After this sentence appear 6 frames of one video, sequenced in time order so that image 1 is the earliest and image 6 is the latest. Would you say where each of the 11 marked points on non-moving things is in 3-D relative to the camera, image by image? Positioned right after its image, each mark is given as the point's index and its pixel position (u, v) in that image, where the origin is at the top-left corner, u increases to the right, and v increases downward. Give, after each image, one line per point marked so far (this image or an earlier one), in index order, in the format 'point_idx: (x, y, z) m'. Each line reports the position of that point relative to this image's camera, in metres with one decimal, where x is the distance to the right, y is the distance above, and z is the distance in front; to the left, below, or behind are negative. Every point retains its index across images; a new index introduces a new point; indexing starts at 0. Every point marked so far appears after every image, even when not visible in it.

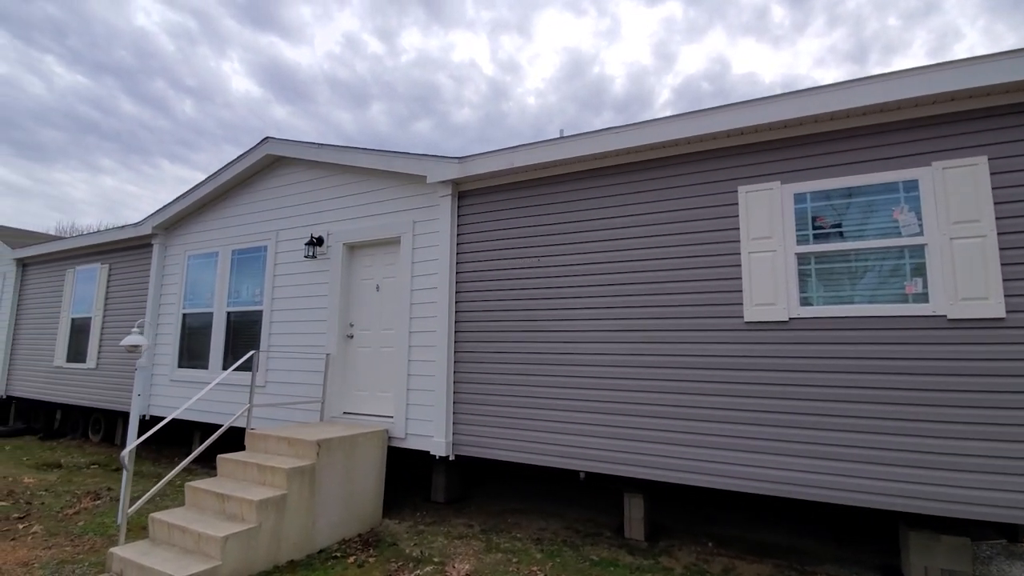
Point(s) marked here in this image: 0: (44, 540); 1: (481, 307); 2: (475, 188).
0: (-3.9, -2.1, +4.1) m
1: (-0.3, -0.2, +4.8) m
2: (-0.4, +1.0, +5.0) m
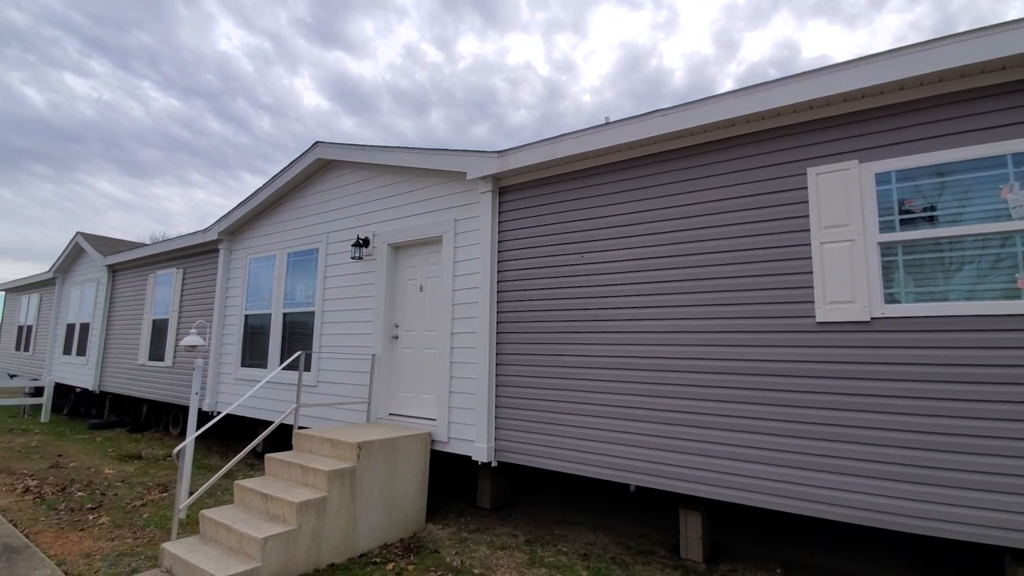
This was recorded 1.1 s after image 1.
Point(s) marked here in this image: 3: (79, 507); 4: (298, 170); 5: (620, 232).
0: (-3.5, -2.1, +4.3) m
1: (+0.1, -0.2, +4.6) m
2: (0.0, +1.0, +4.8) m
3: (-4.3, -2.2, +4.9) m
4: (-2.9, +1.6, +6.6) m
5: (+0.9, +0.5, +4.2) m
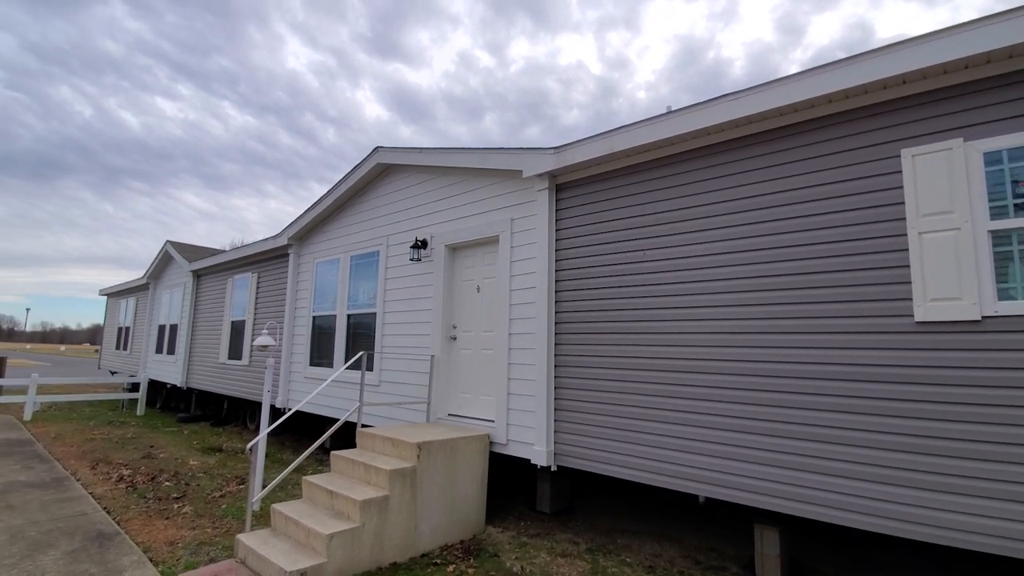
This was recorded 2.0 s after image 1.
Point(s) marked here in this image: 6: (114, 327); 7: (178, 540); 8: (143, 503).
0: (-3.0, -2.2, +4.6) m
1: (+0.6, -0.2, +4.5) m
2: (+0.6, +1.0, +4.7) m
3: (-3.7, -2.2, +5.3) m
4: (-2.1, +1.5, +6.8) m
5: (+1.4, +0.5, +4.0) m
6: (-14.2, -1.4, +17.7) m
7: (-2.8, -2.1, +4.1) m
8: (-3.8, -2.2, +5.1) m
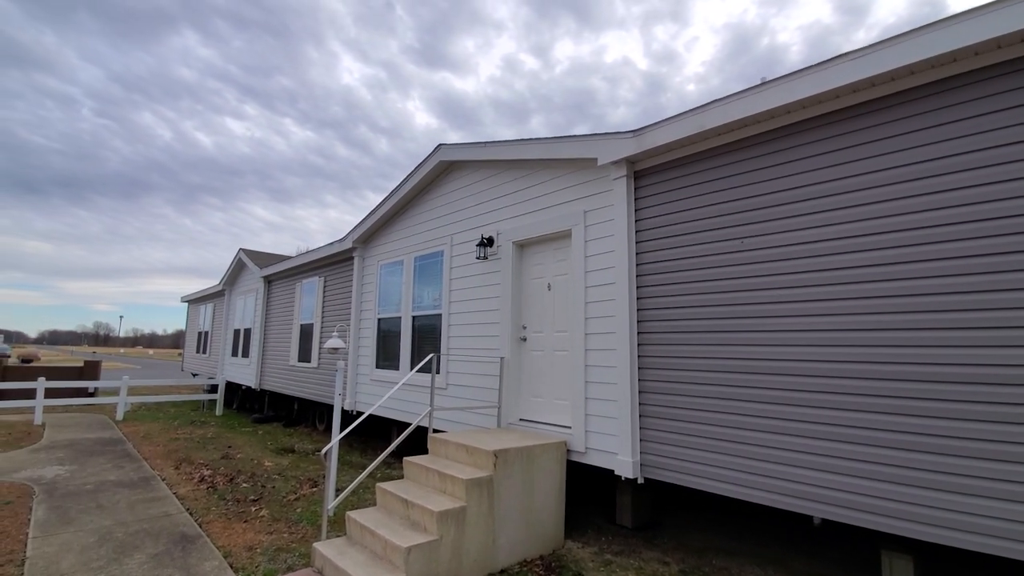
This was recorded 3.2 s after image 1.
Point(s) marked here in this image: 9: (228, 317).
0: (-2.3, -2.2, +4.6) m
1: (+1.3, -0.1, +4.1) m
2: (+1.2, +1.1, +4.3) m
3: (-2.9, -2.3, +5.3) m
4: (-1.2, +1.5, +6.7) m
5: (+2.0, +0.6, +3.5) m
6: (-12.1, -1.7, +18.8) m
7: (-2.1, -2.1, +4.1) m
8: (-3.0, -2.3, +5.2) m
9: (-8.8, -0.9, +15.2) m
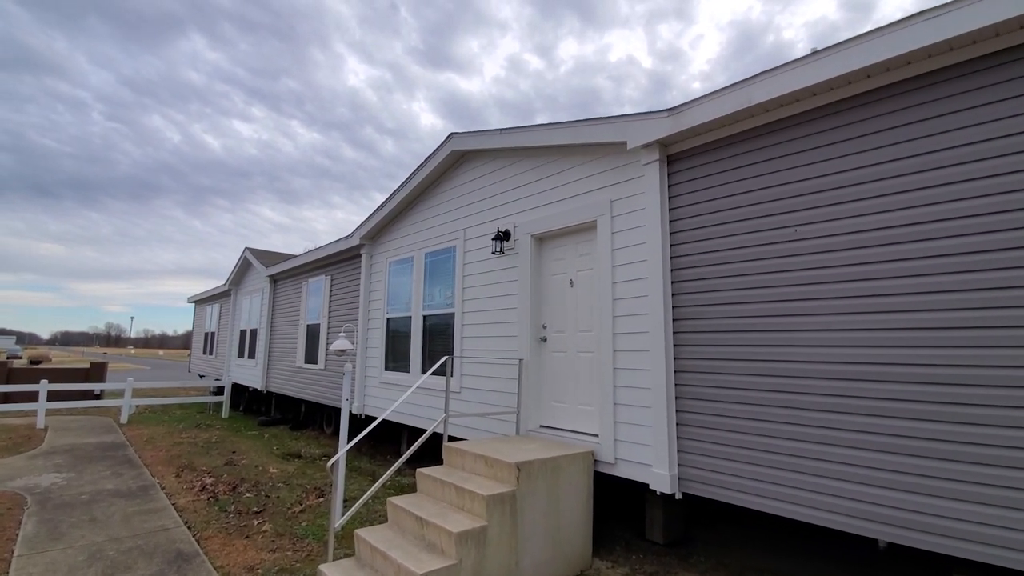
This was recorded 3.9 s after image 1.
0: (-2.1, -2.2, +4.3) m
1: (+1.5, -0.1, +3.7) m
2: (+1.4, +1.1, +3.9) m
3: (-2.7, -2.3, +5.0) m
4: (-1.0, +1.6, +6.3) m
5: (+2.1, +0.6, +3.1) m
6: (-11.7, -1.7, +18.6) m
7: (-2.0, -2.1, +3.8) m
8: (-2.8, -2.2, +4.8) m
9: (-8.5, -0.9, +15.0) m
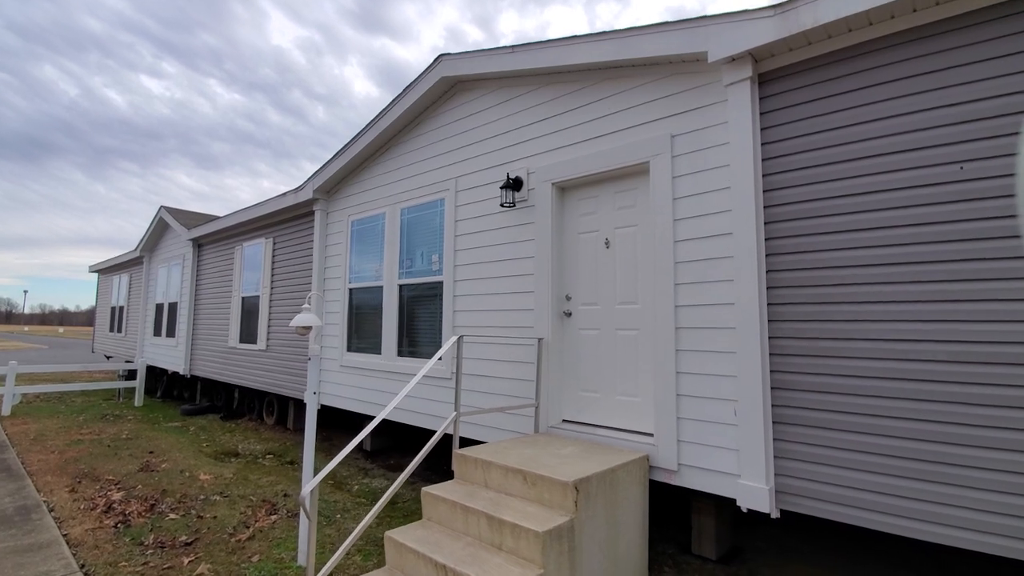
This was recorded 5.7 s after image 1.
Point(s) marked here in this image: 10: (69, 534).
0: (-1.9, -1.9, +3.1) m
1: (+1.7, +0.2, +2.8) m
2: (+1.7, +1.3, +3.0) m
3: (-2.6, -1.9, +3.7) m
4: (-1.0, +1.9, +5.1) m
5: (+2.5, +0.8, +2.4) m
6: (-13.2, -0.7, +16.0) m
7: (-1.7, -1.8, +2.6) m
8: (-2.7, -1.9, +3.6) m
9: (-9.5, 0.0, +12.8) m
10: (-3.6, -2.0, +4.0) m
